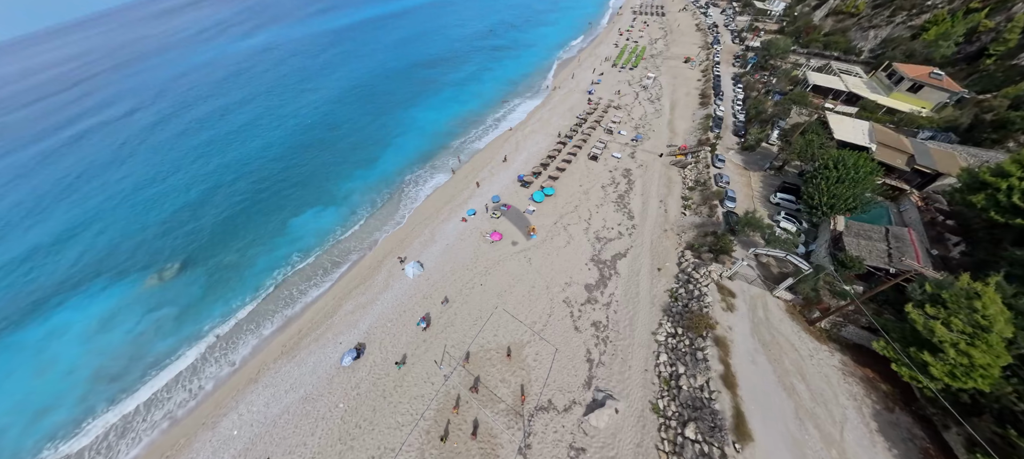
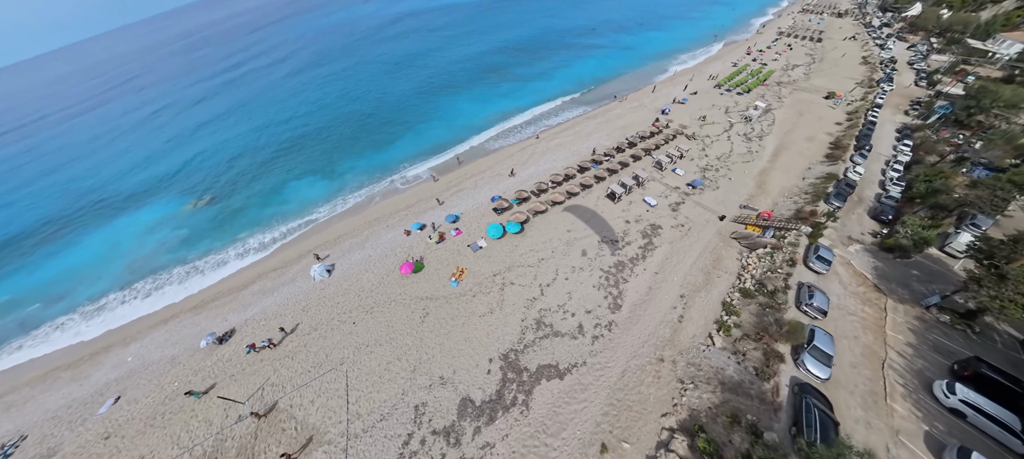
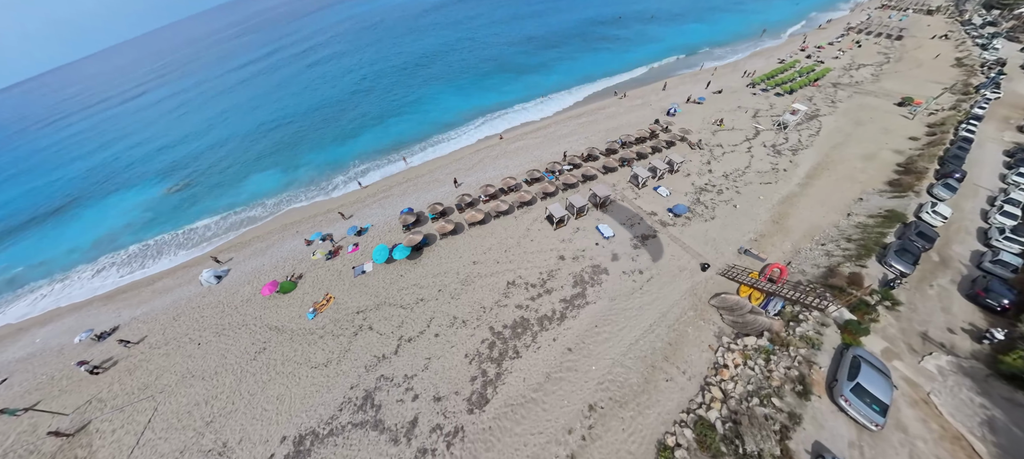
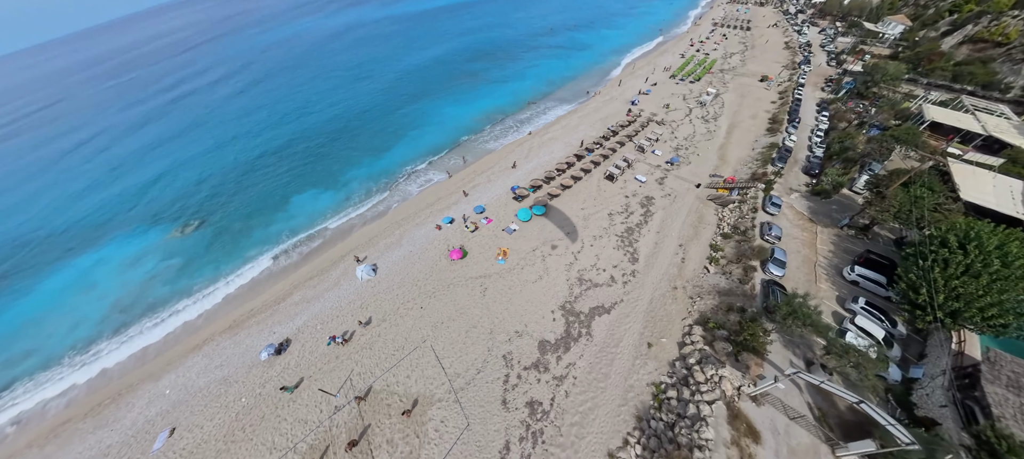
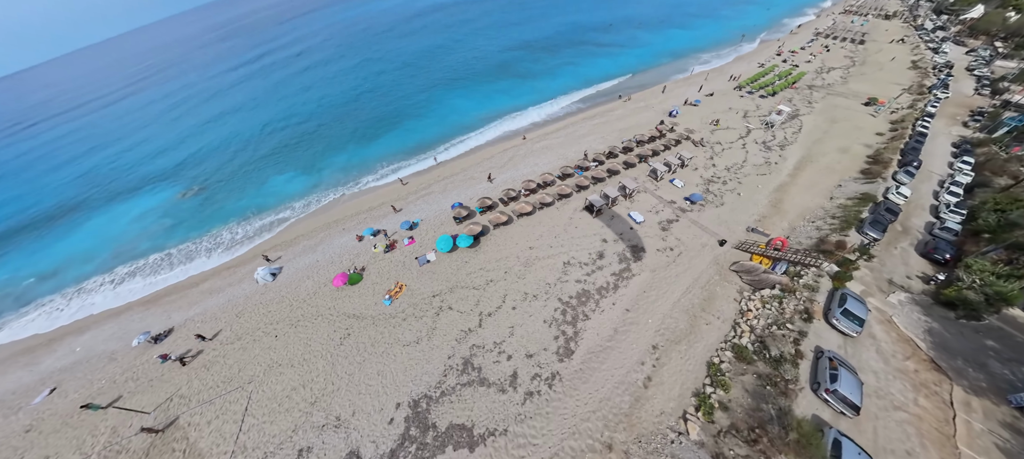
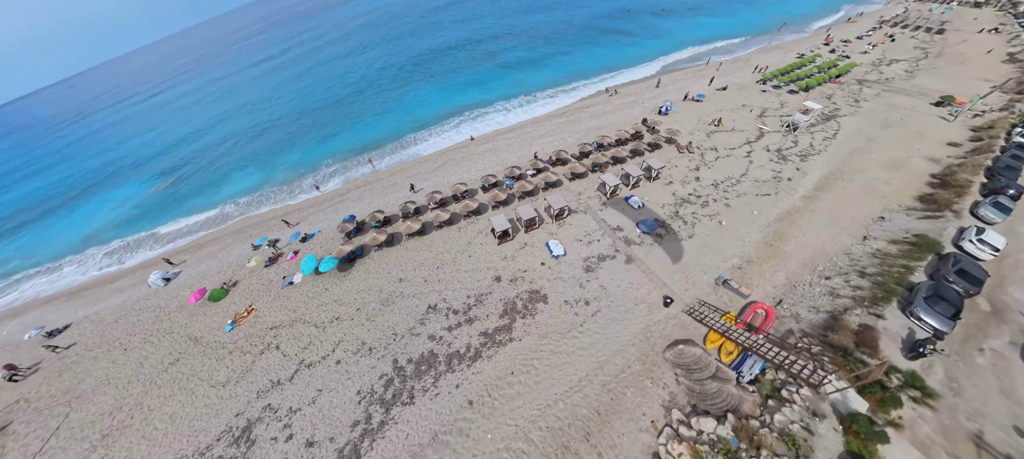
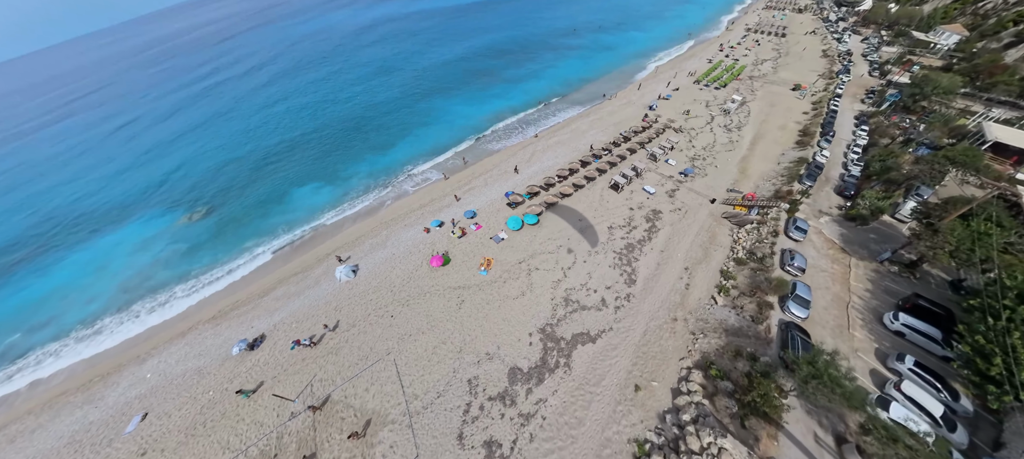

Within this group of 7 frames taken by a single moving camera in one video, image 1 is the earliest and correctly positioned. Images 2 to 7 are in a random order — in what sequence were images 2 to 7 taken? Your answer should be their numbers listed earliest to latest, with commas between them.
4, 7, 2, 5, 3, 6
